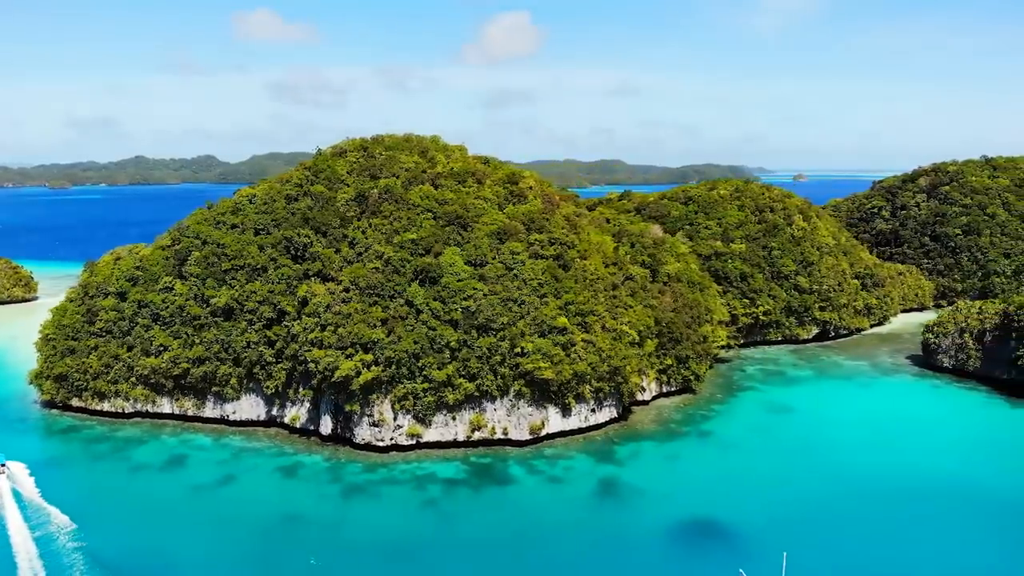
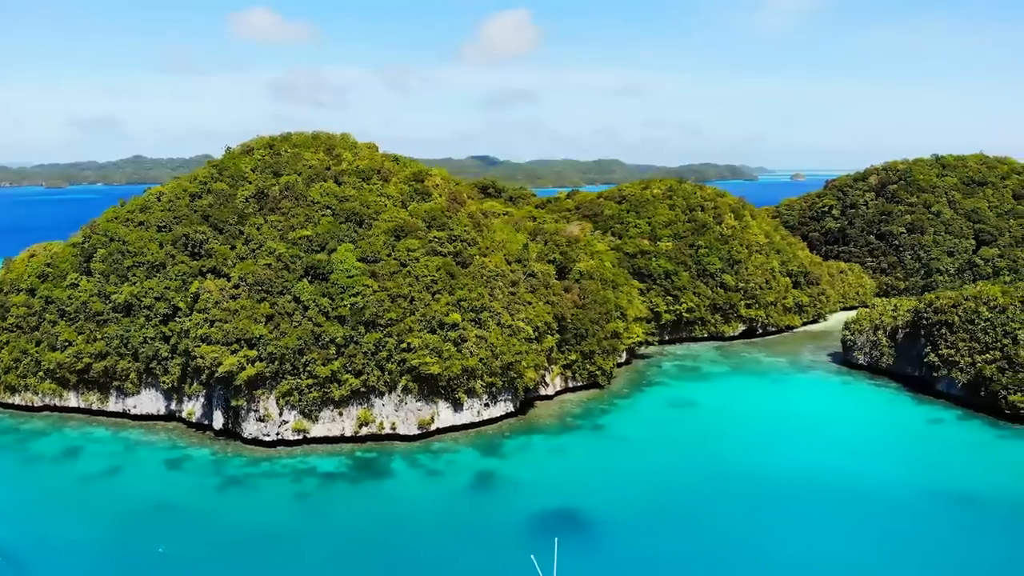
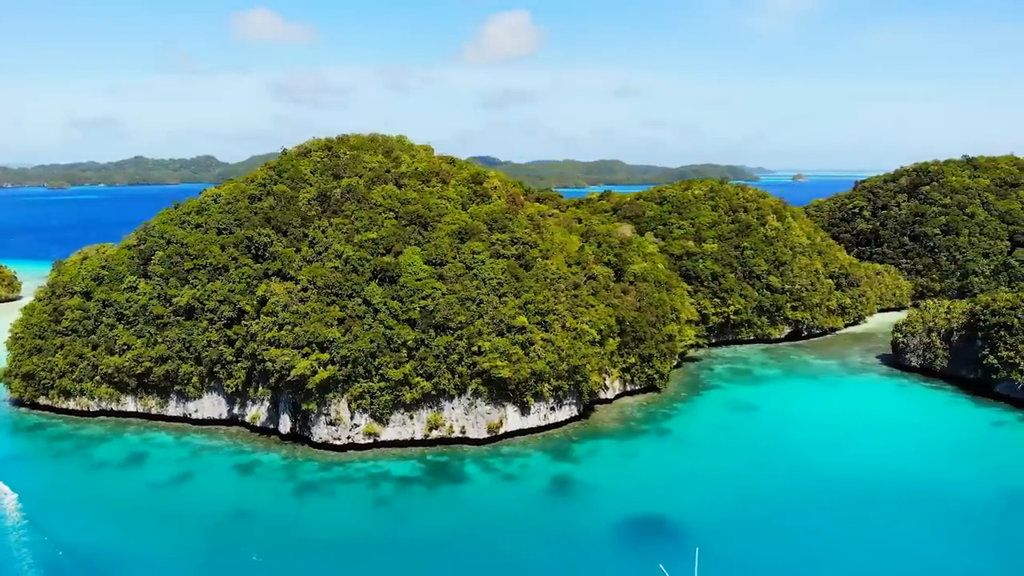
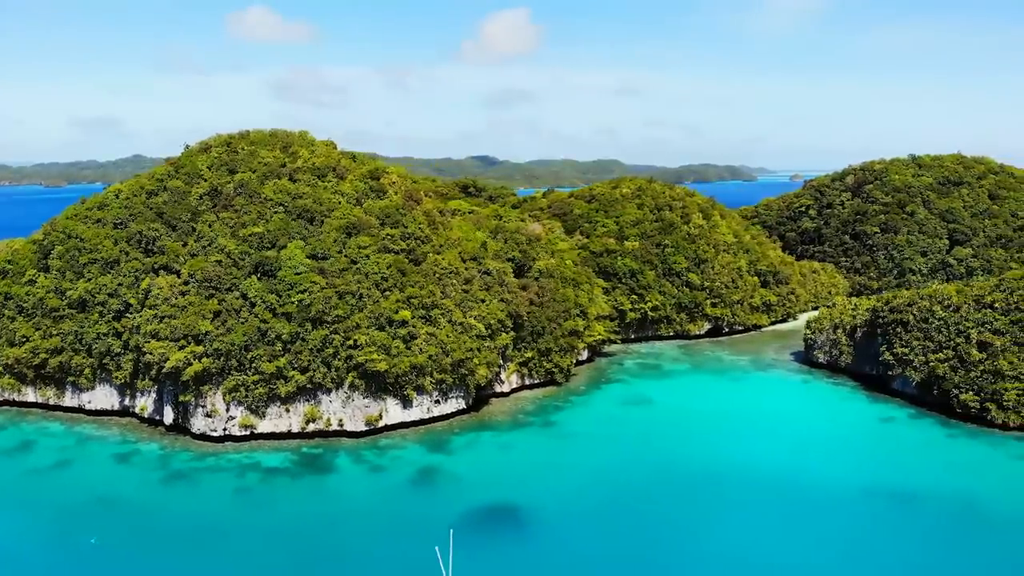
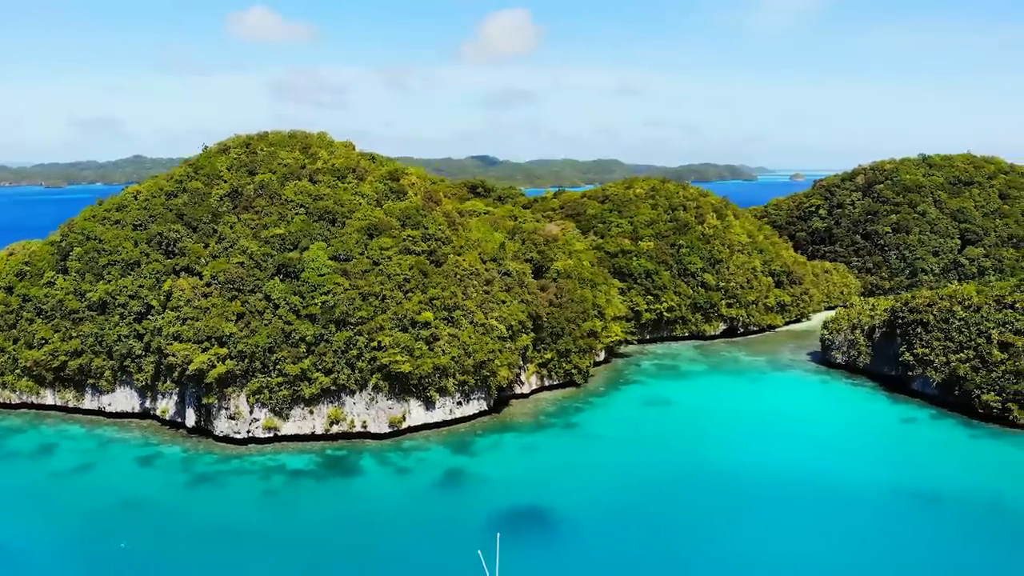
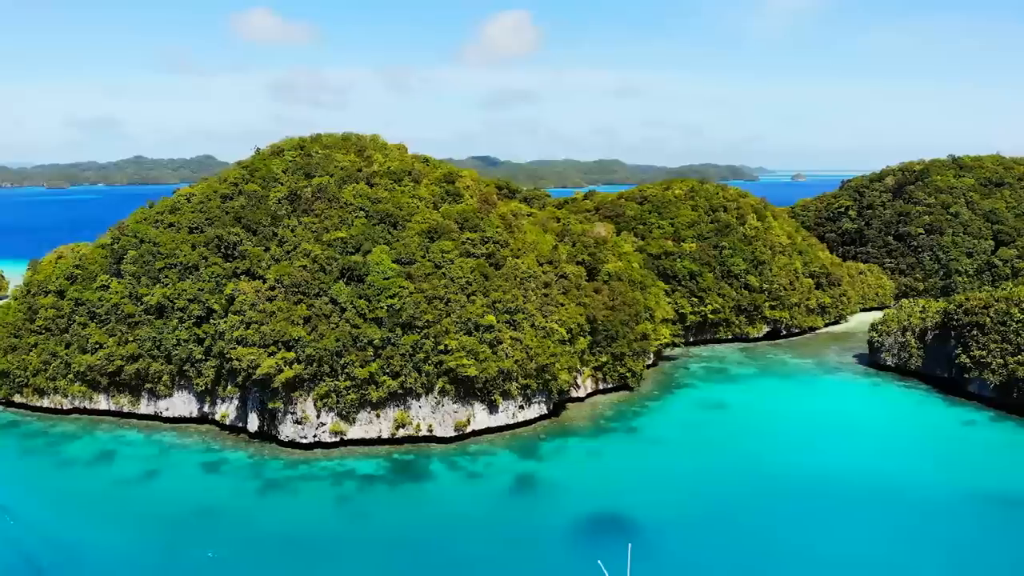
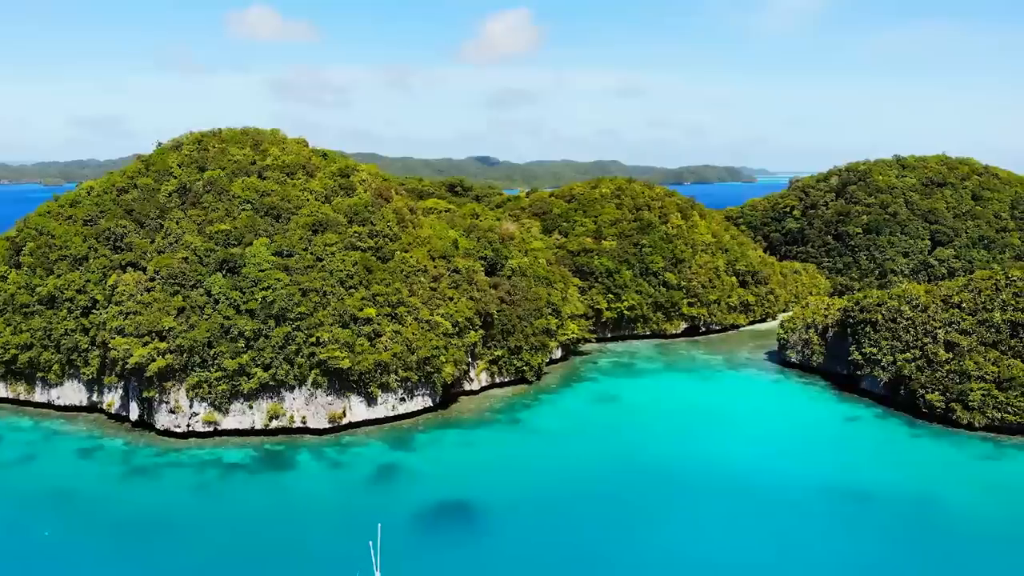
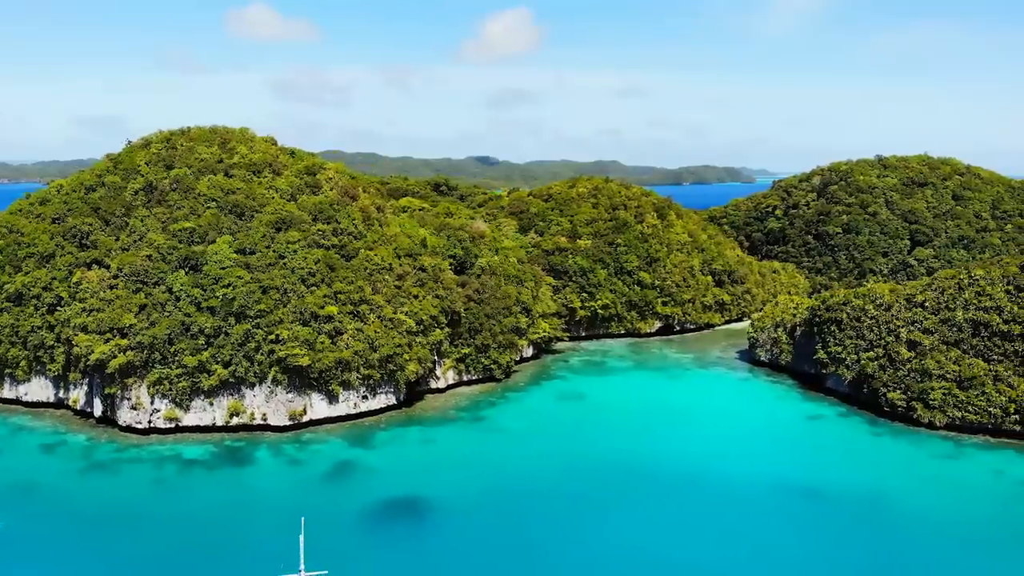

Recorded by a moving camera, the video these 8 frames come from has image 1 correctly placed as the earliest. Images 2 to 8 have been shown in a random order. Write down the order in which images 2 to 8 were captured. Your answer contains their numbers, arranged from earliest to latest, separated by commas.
3, 6, 2, 5, 4, 7, 8
